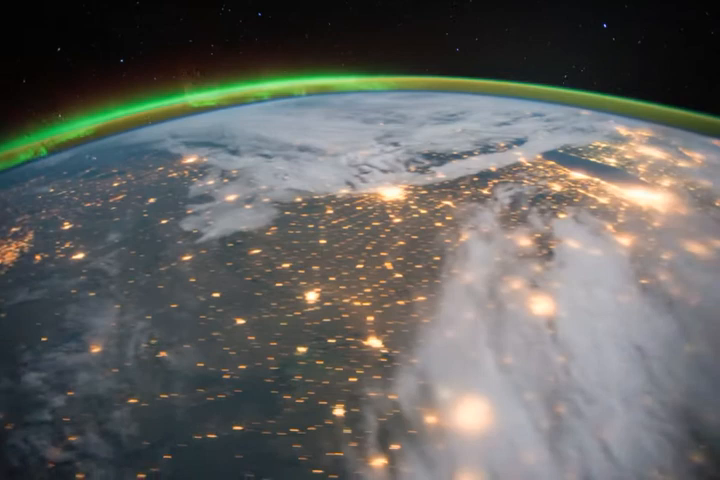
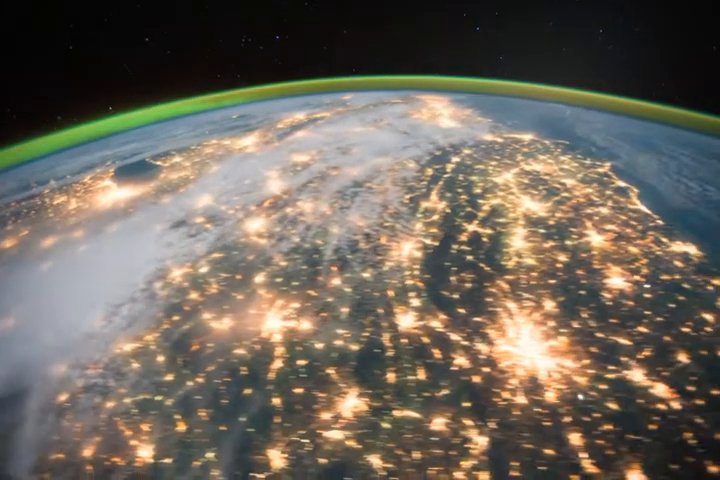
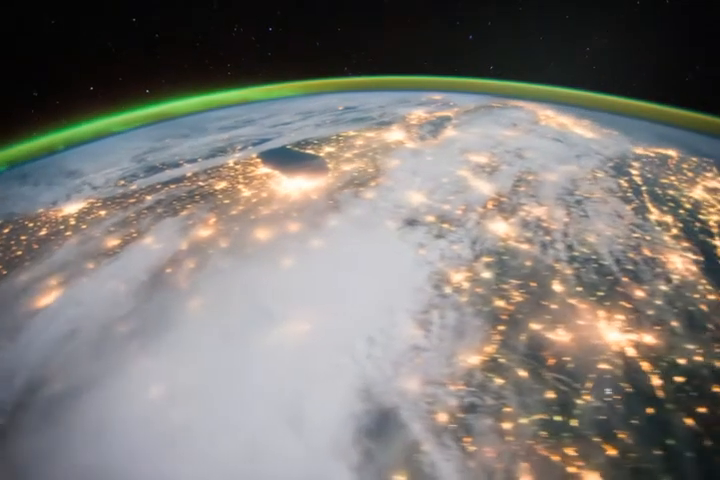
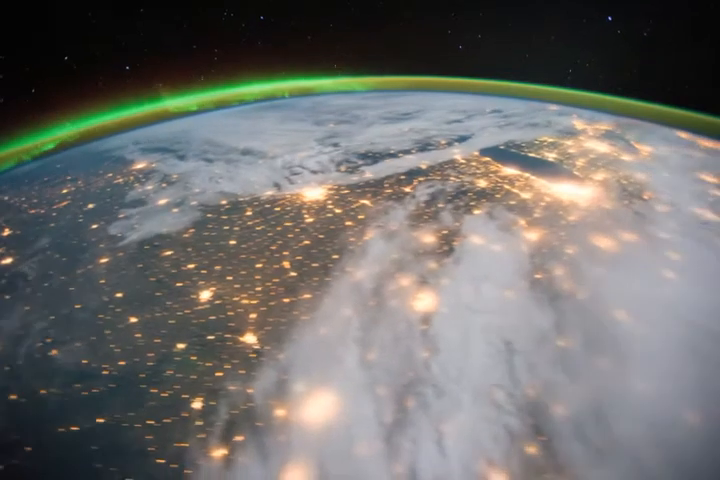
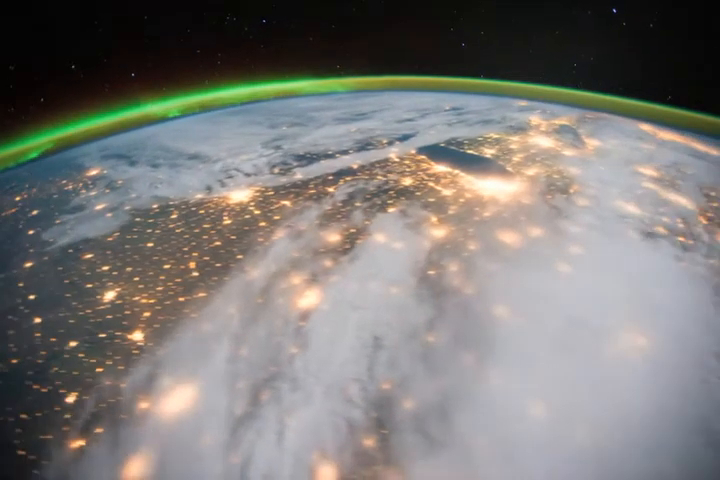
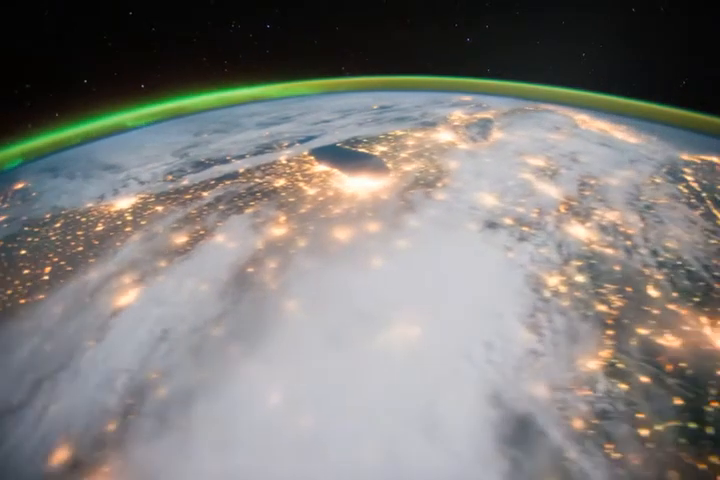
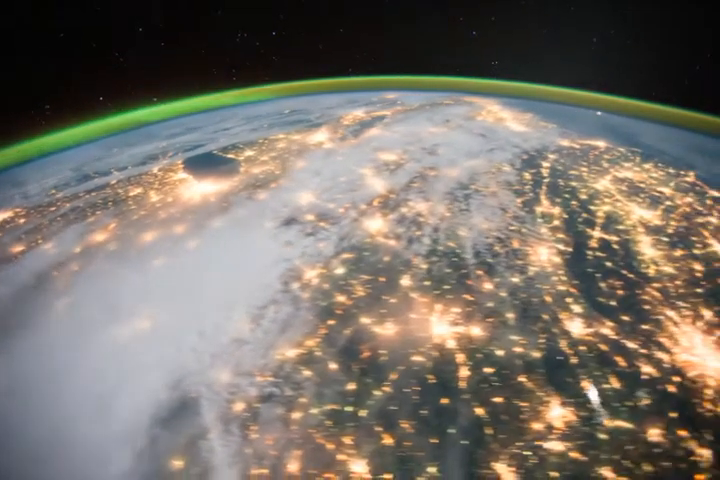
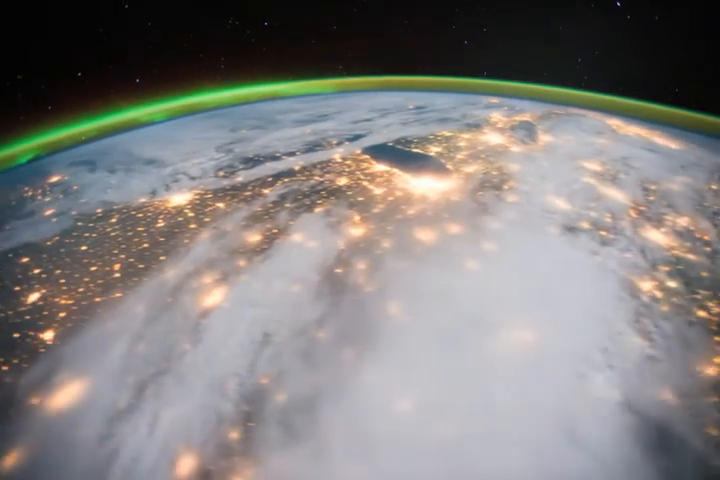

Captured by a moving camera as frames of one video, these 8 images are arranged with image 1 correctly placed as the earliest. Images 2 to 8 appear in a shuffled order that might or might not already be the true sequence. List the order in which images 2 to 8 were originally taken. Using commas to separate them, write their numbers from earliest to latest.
4, 5, 8, 6, 3, 7, 2
